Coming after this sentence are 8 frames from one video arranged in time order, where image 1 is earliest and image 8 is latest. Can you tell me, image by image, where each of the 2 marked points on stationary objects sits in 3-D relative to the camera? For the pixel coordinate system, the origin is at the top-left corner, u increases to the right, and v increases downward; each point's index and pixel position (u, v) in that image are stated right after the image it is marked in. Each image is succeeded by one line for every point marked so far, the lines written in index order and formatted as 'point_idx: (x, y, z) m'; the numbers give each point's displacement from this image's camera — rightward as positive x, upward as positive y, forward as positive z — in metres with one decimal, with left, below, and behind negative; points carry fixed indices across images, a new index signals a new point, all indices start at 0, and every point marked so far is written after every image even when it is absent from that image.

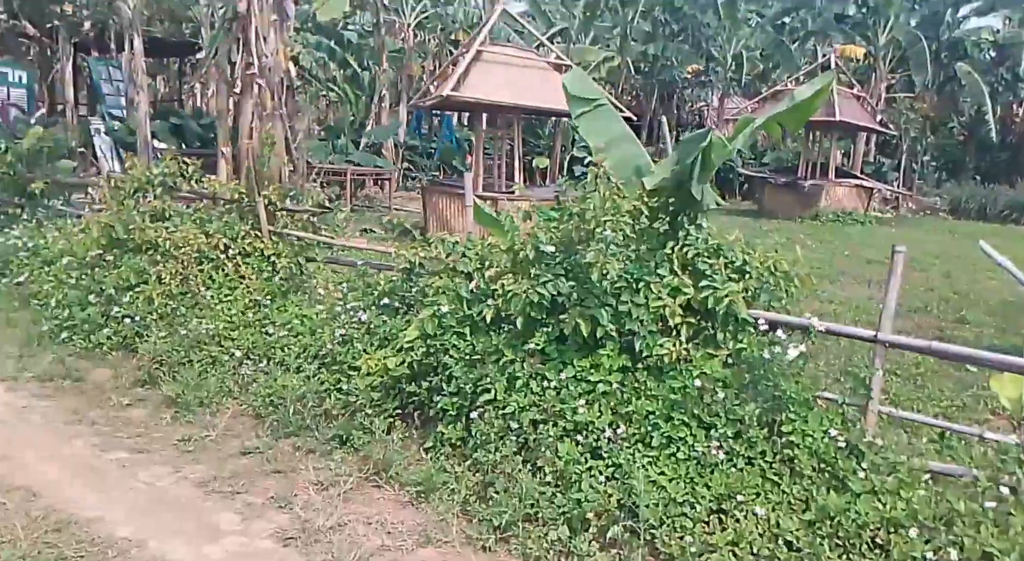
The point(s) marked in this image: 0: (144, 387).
0: (-2.0, -0.6, +4.3) m
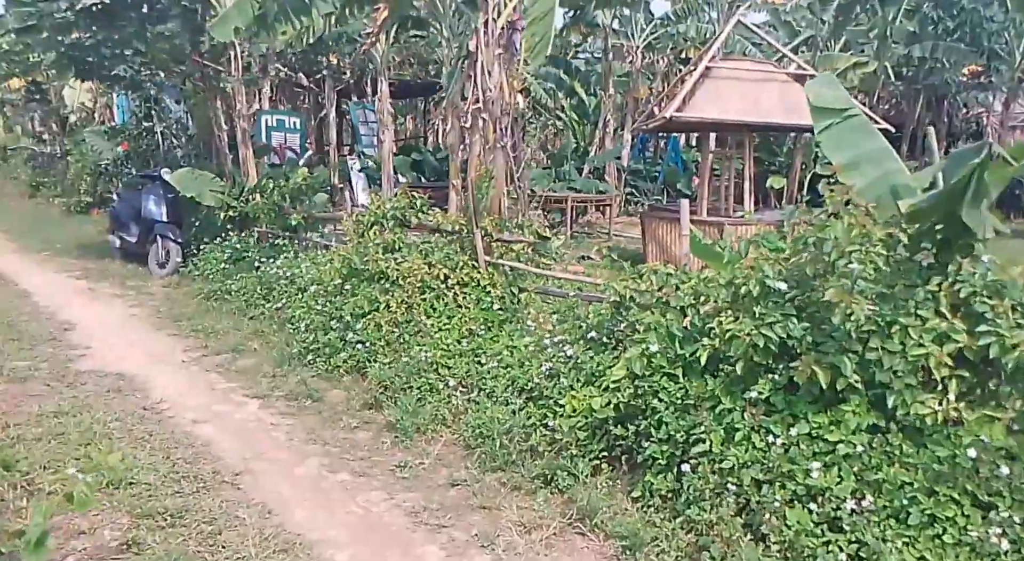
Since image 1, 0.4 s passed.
0: (-0.8, -0.7, +4.4) m
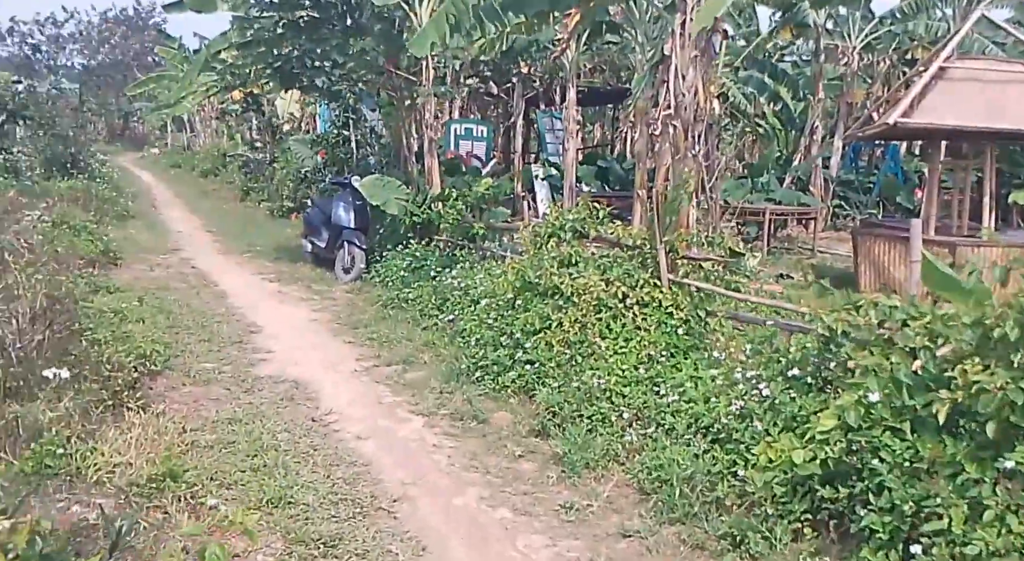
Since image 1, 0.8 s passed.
0: (+0.1, -0.8, +4.1) m
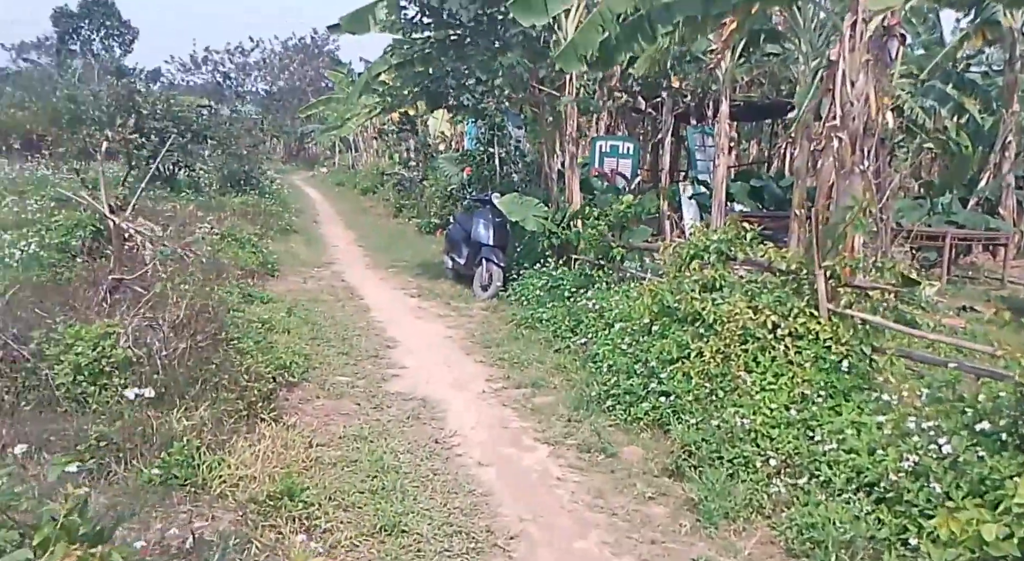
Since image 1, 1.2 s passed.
0: (+0.7, -0.9, +3.7) m
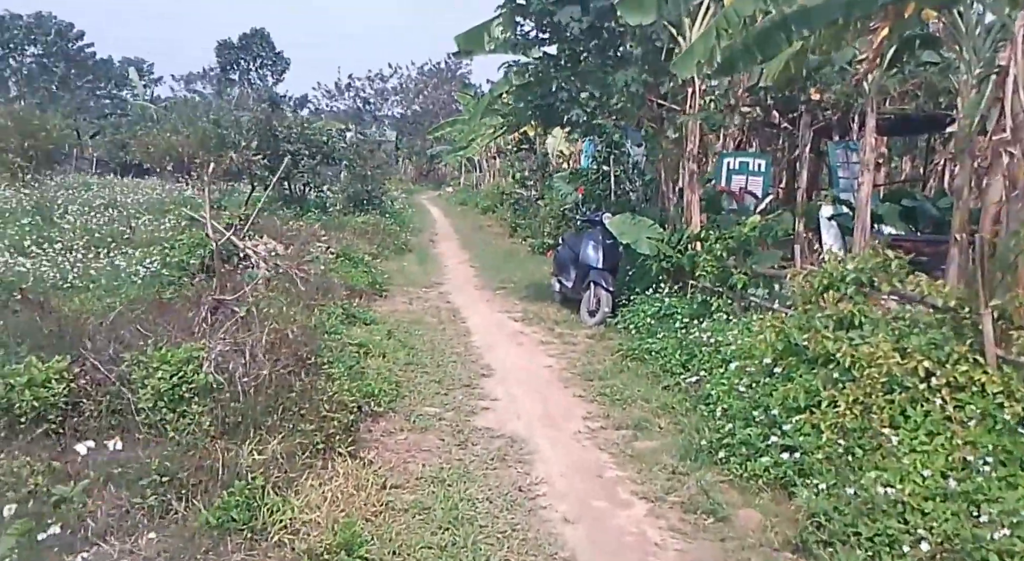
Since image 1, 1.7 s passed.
0: (+1.1, -1.1, +3.1) m
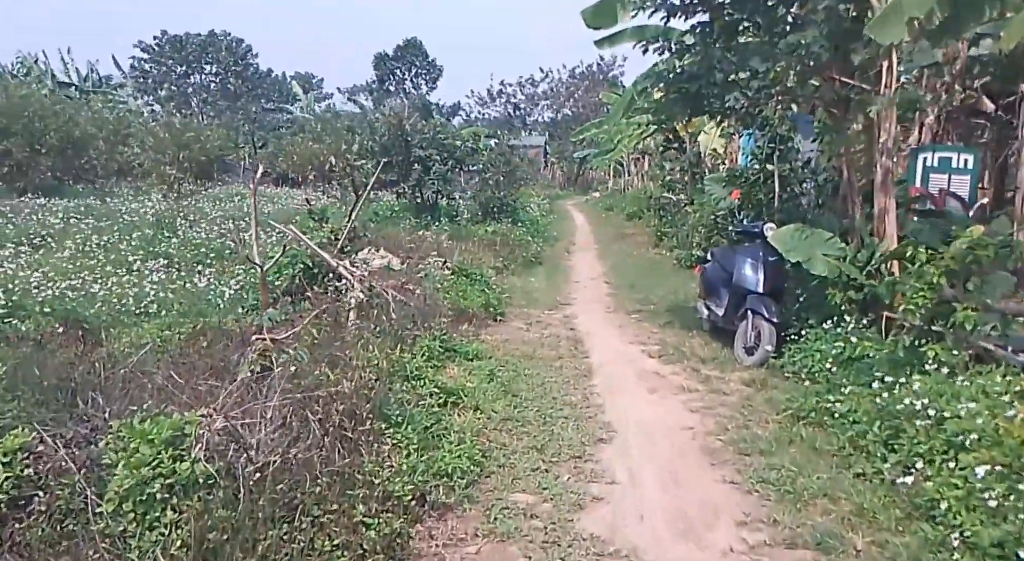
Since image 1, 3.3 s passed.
0: (+1.3, -1.3, +1.5) m
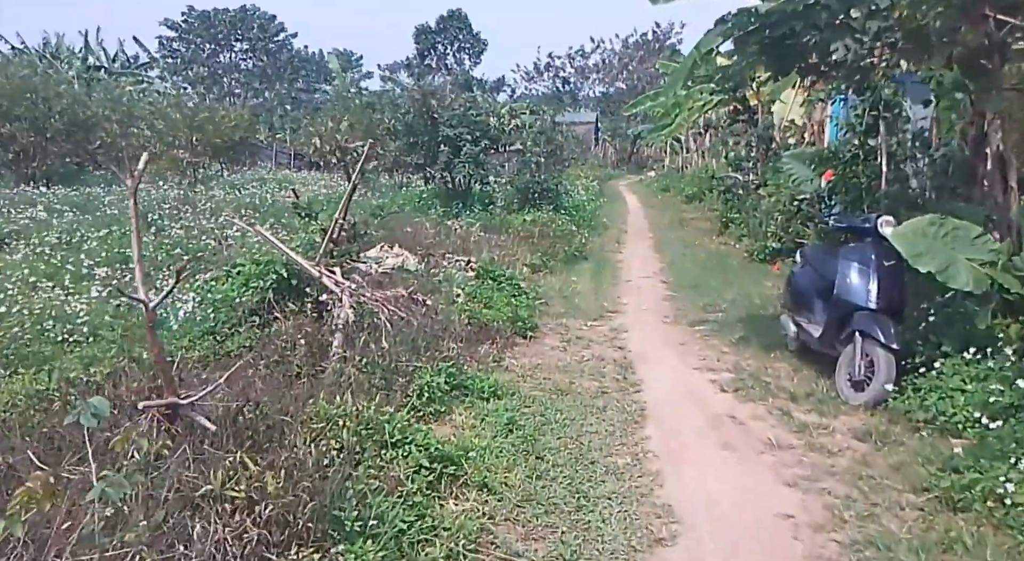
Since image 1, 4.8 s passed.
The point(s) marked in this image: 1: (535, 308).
0: (+1.1, -1.5, -0.1) m
1: (+0.2, -0.2, +7.4) m
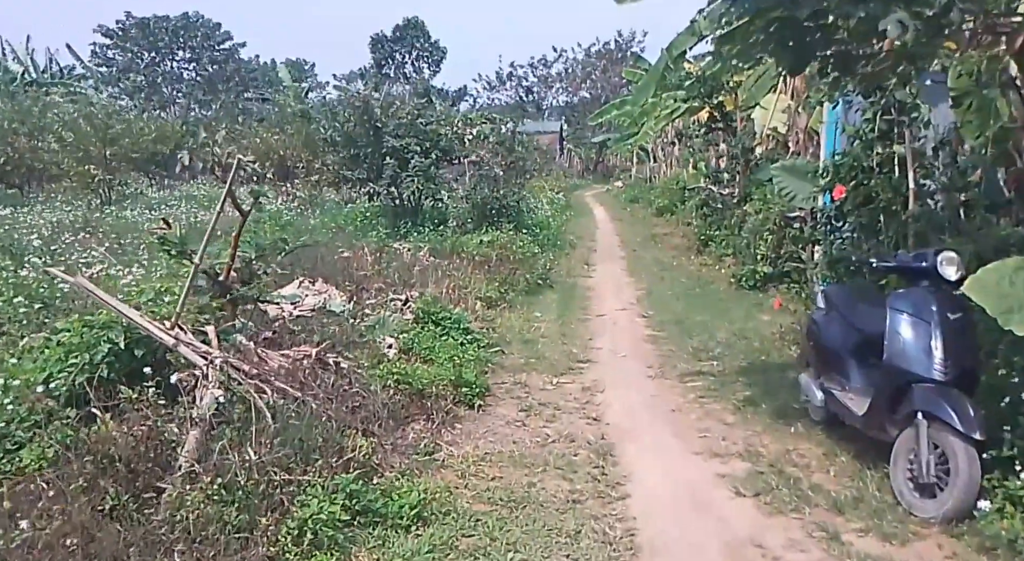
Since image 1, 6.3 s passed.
0: (+1.0, -1.7, -1.5) m
1: (-0.2, -0.6, +5.9) m
